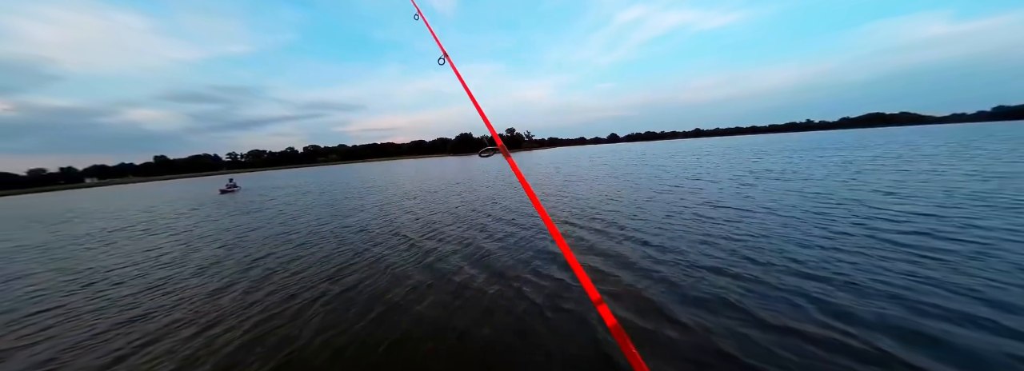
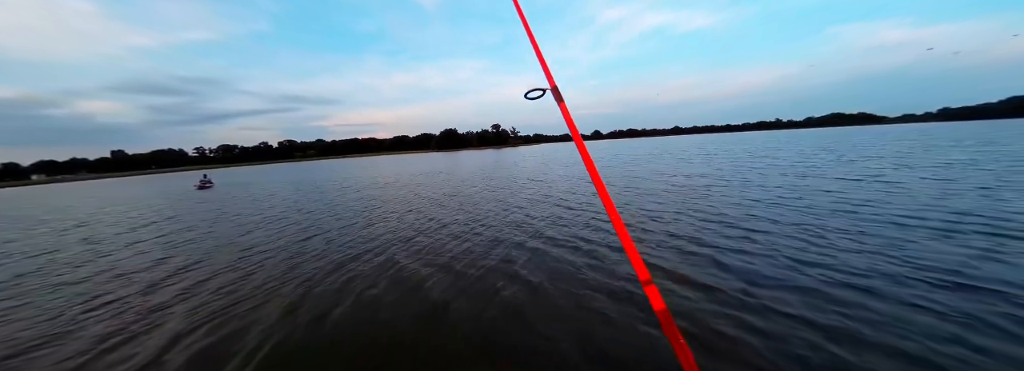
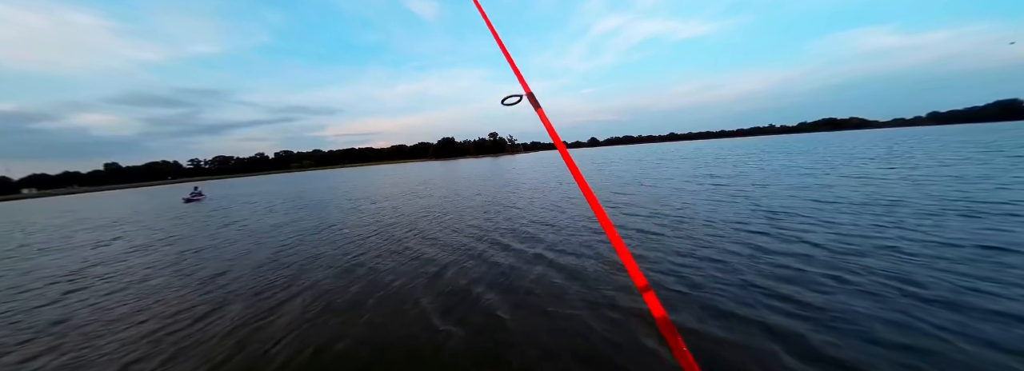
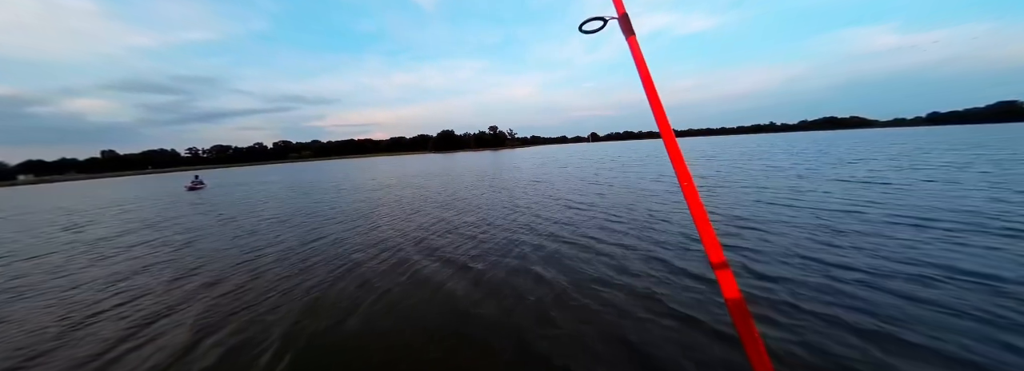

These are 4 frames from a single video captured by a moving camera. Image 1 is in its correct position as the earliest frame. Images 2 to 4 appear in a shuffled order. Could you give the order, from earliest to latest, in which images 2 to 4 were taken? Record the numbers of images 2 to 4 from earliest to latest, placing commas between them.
3, 4, 2
